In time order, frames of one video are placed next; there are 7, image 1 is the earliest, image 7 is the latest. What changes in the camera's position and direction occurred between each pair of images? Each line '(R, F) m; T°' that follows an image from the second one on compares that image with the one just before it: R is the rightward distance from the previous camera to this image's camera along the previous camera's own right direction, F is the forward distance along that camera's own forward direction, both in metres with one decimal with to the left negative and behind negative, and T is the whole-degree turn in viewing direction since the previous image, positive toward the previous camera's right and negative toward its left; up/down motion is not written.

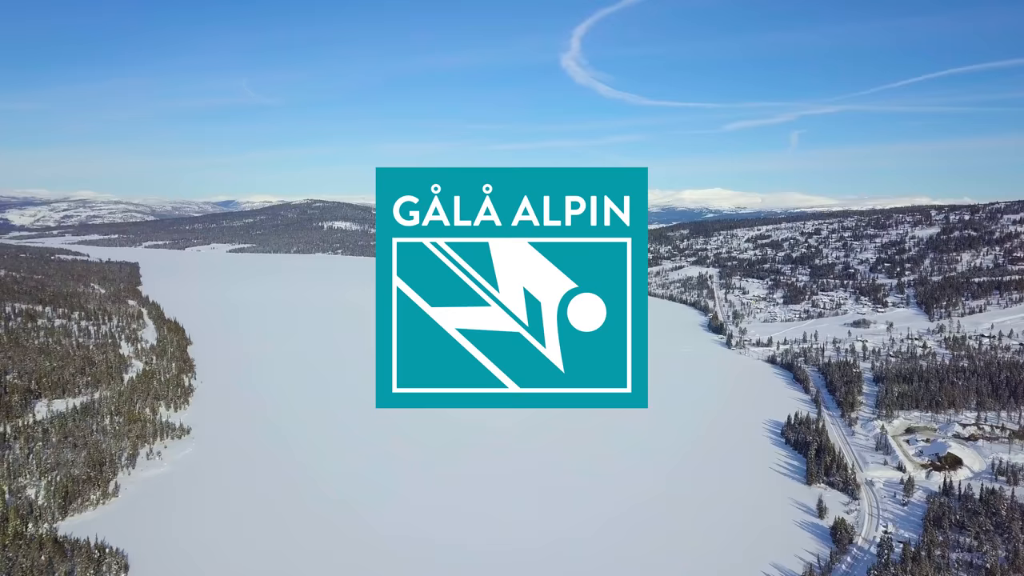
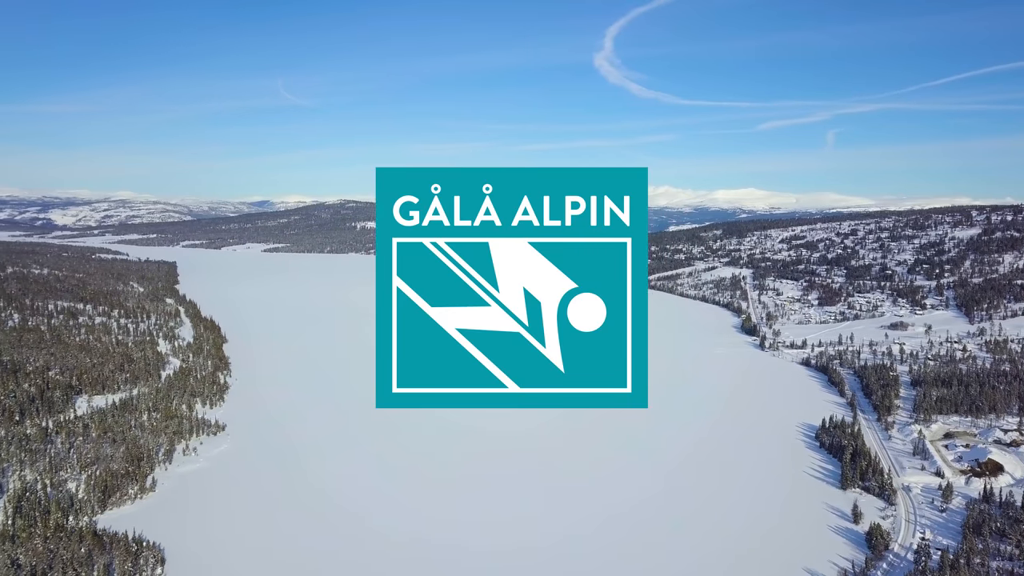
(-0.2, +1.2) m; -3°
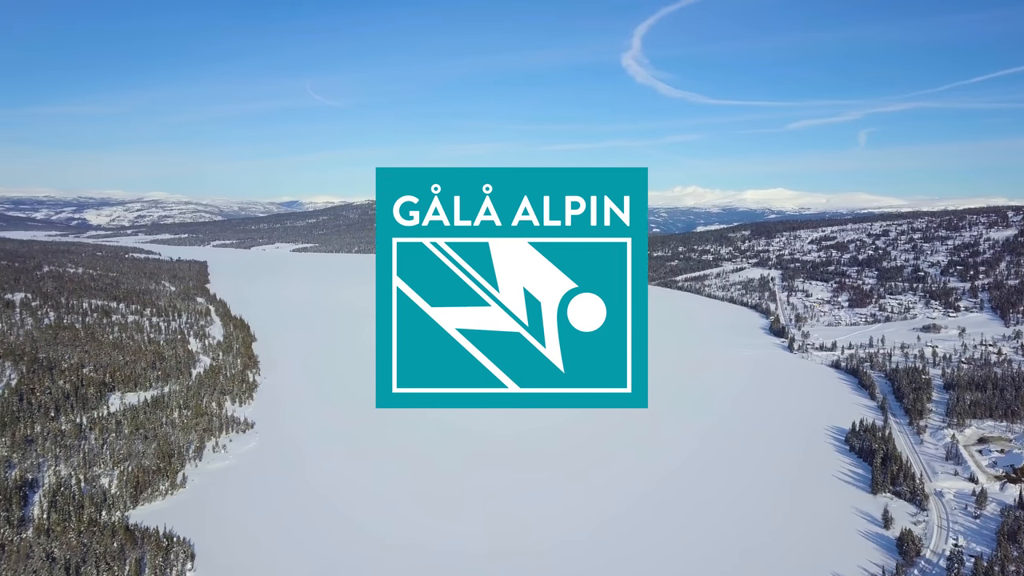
(-0.1, +1.0) m; -3°
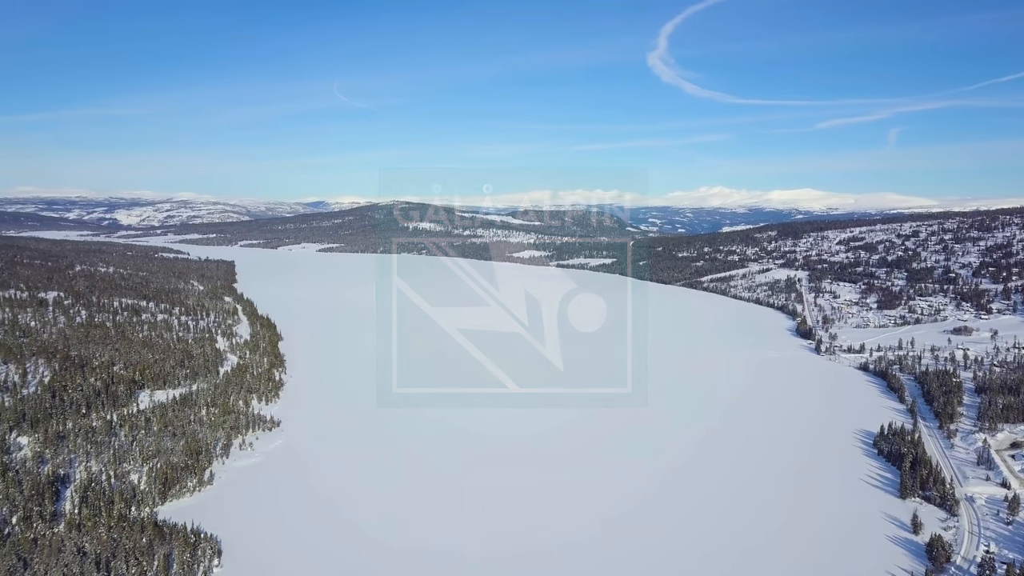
(-0.1, +0.9) m; -3°
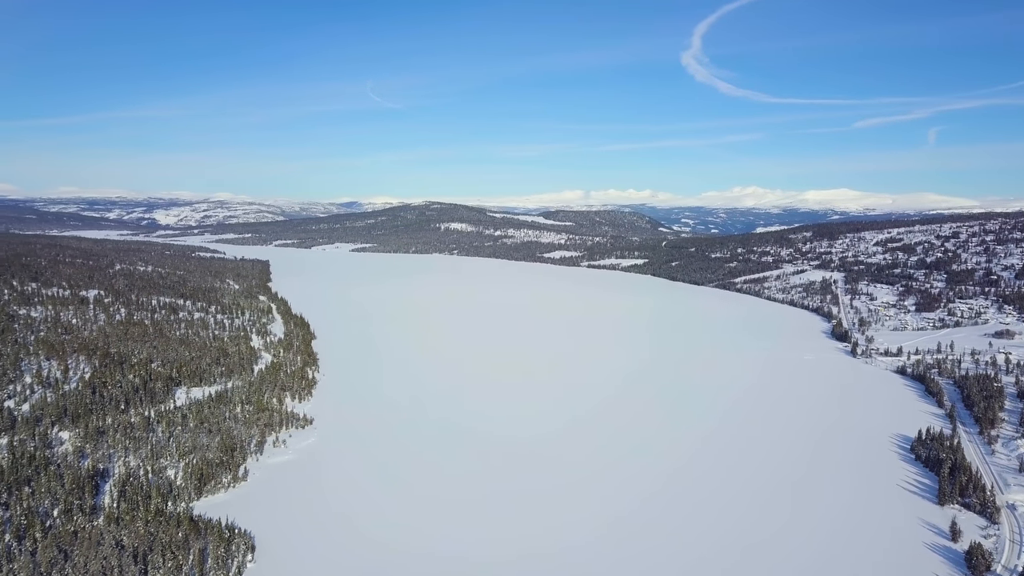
(-0.1, +1.1) m; -4°
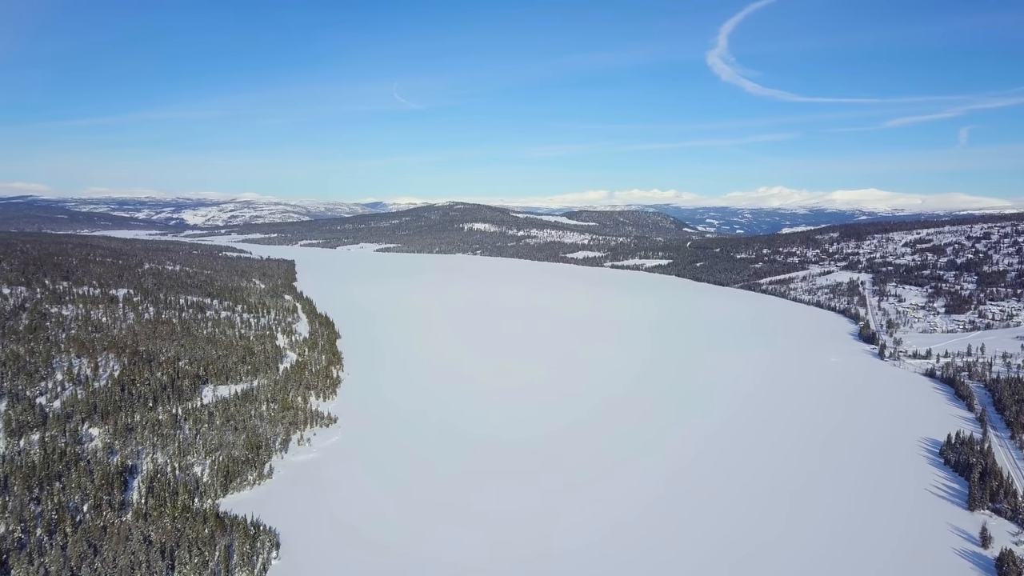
(0.0, +0.8) m; -3°
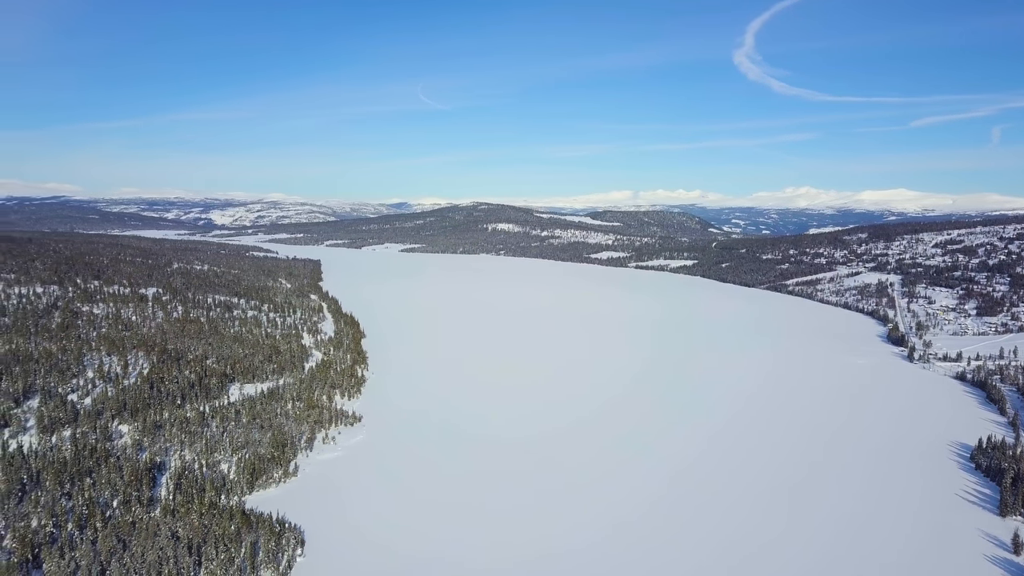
(0.0, +0.7) m; -3°
